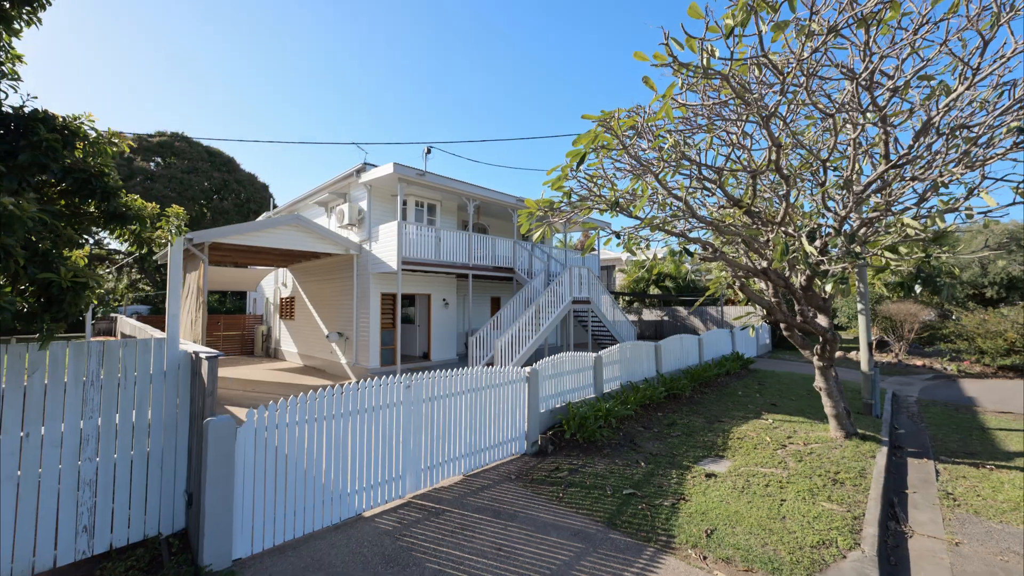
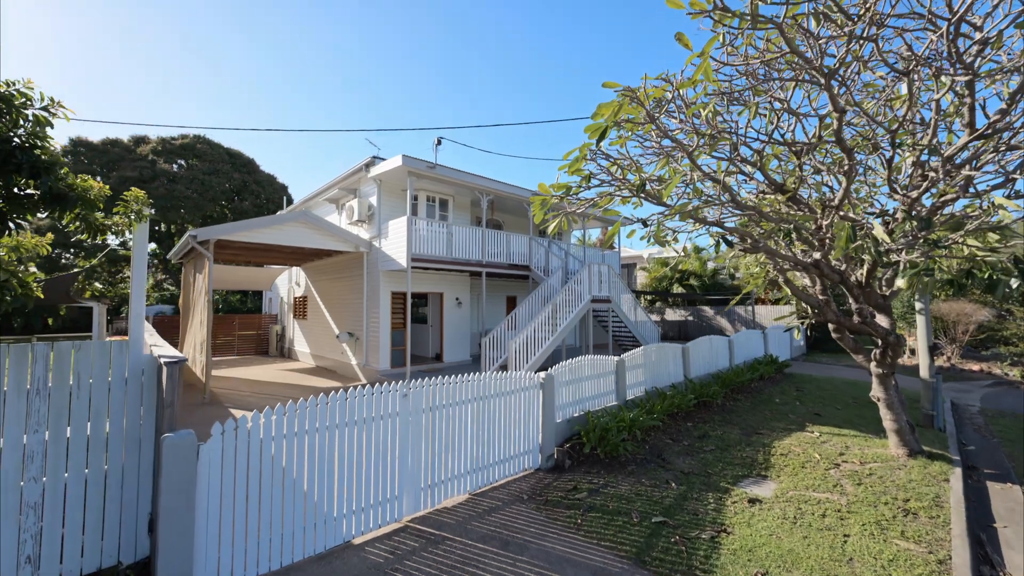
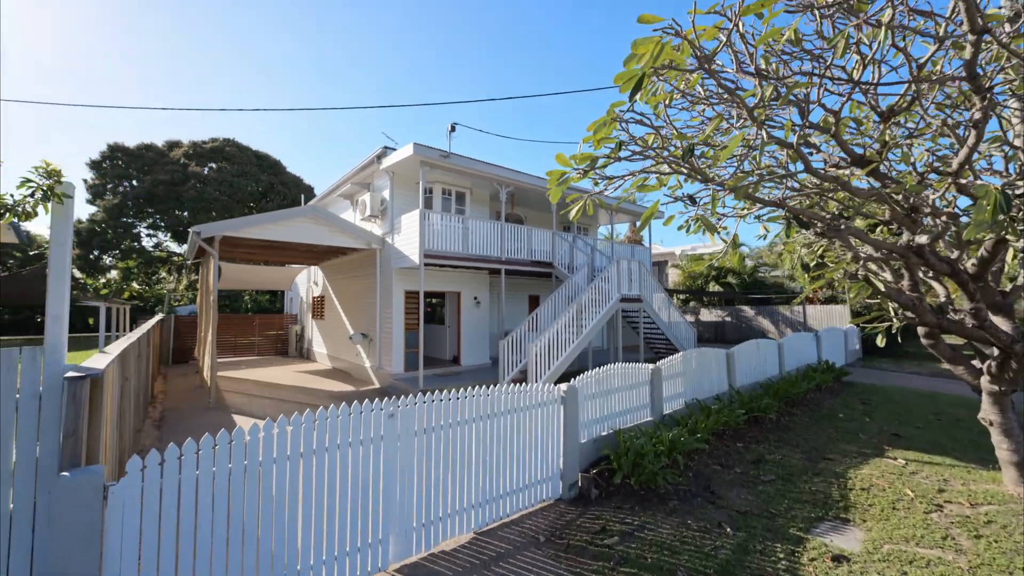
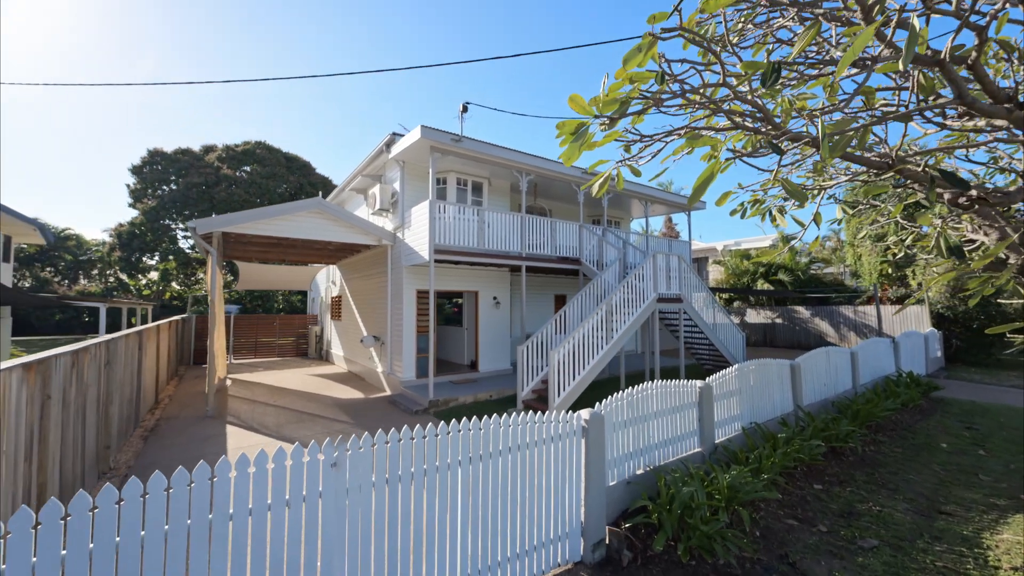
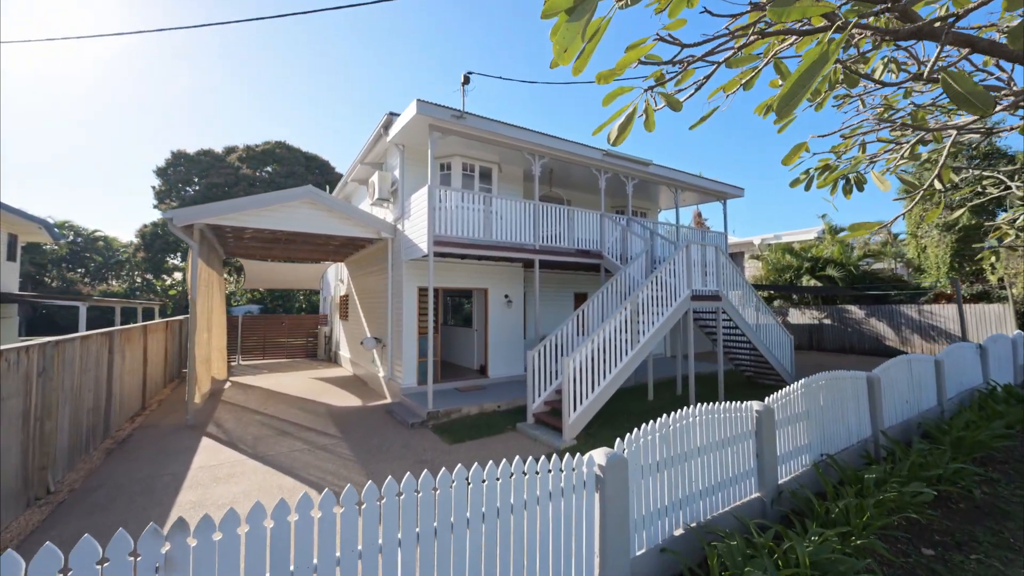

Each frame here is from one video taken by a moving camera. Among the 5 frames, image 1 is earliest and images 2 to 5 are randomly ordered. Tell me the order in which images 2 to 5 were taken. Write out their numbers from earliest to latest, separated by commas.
2, 3, 4, 5
